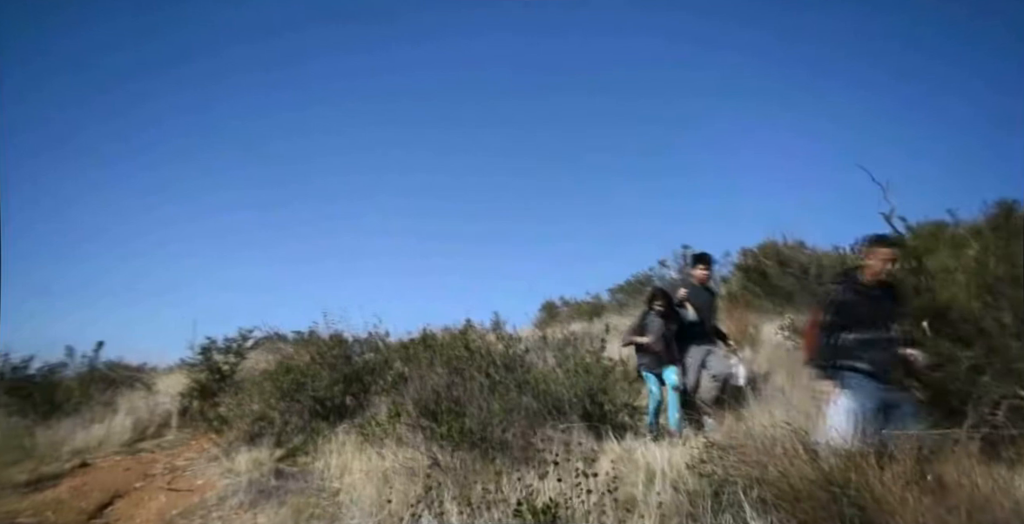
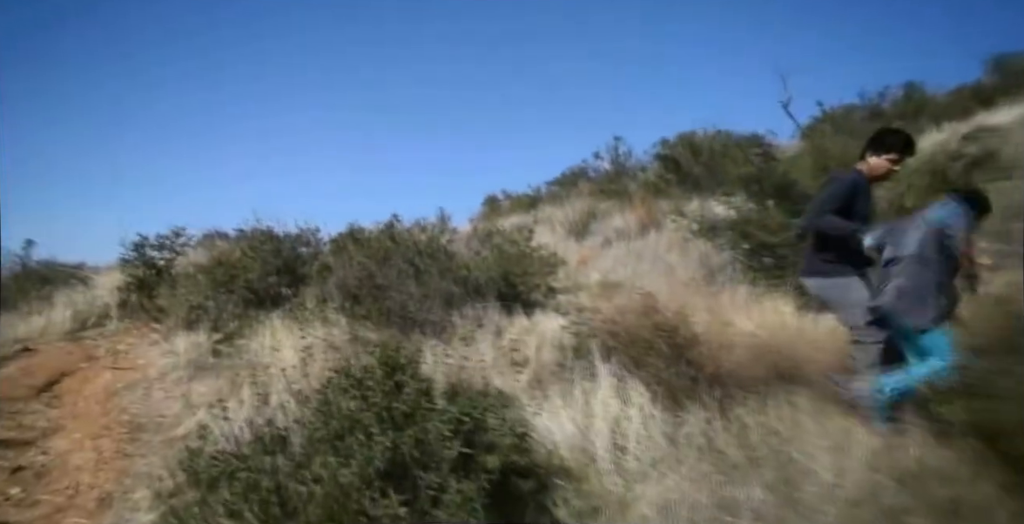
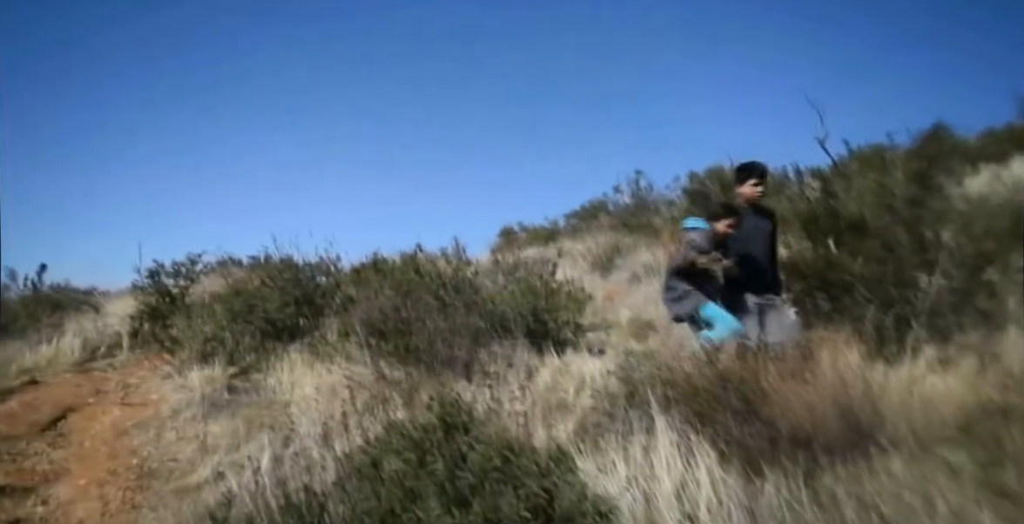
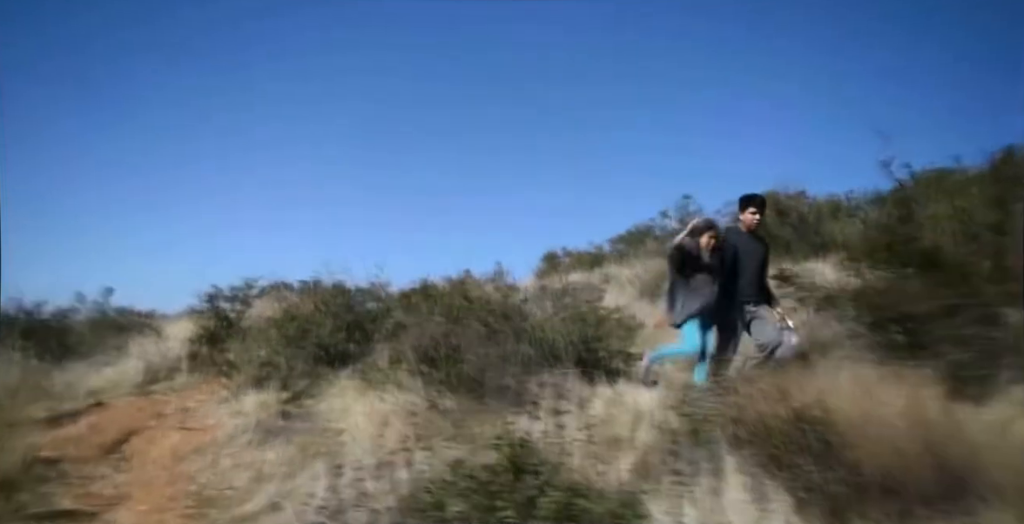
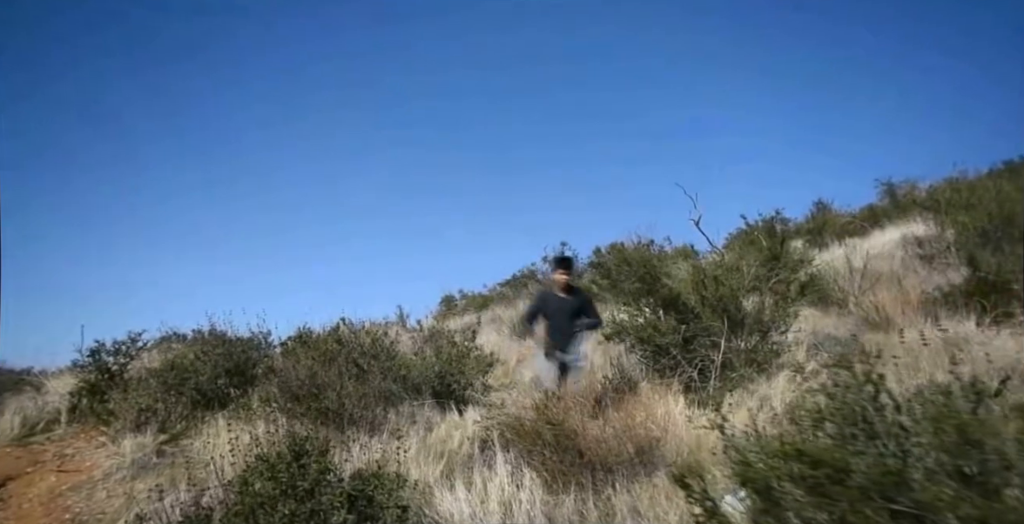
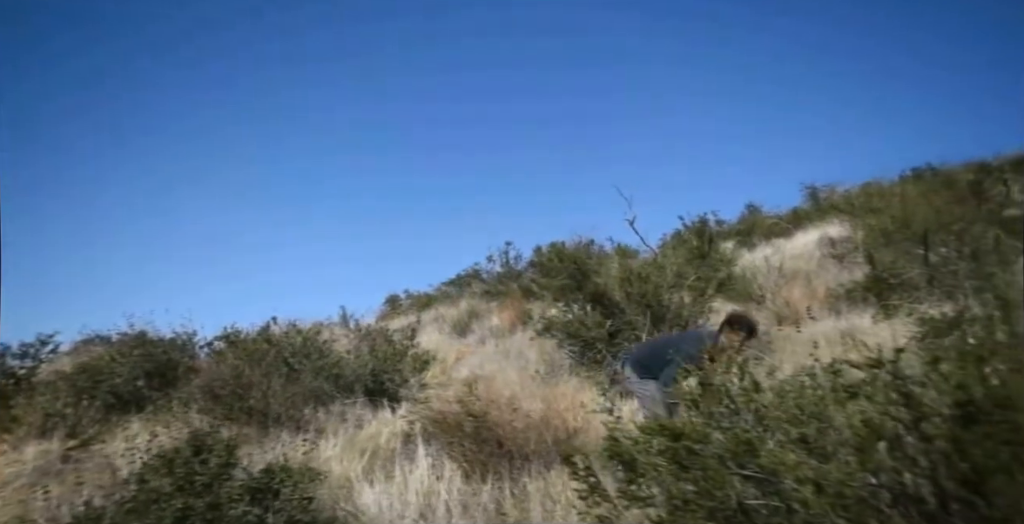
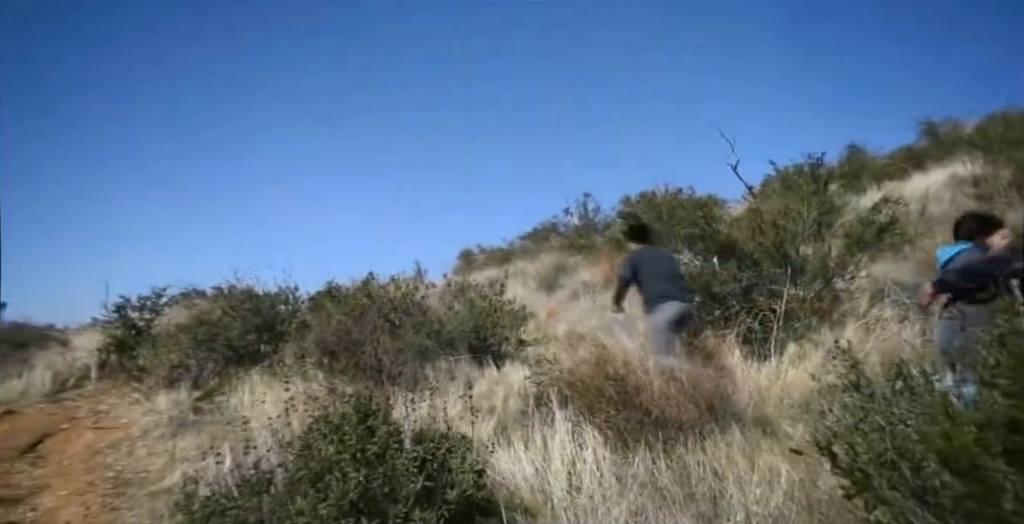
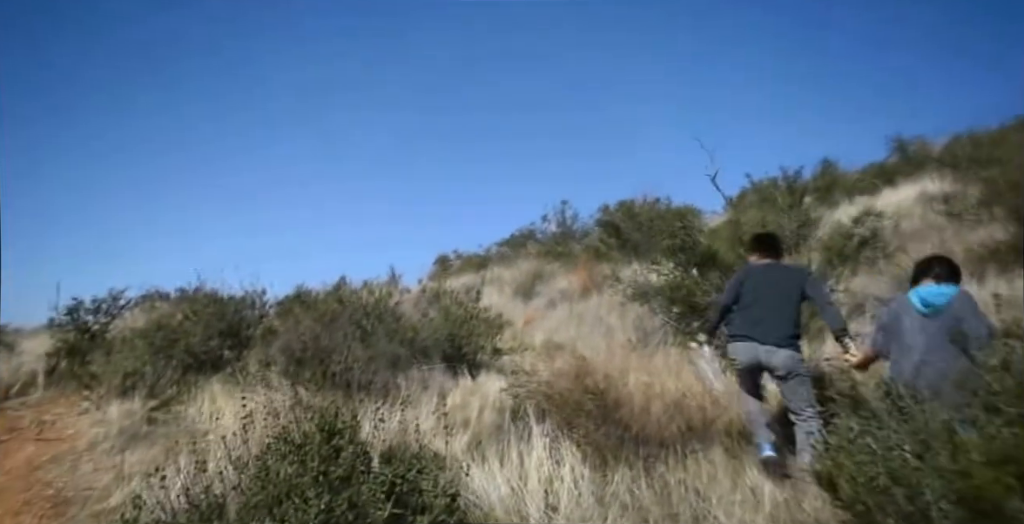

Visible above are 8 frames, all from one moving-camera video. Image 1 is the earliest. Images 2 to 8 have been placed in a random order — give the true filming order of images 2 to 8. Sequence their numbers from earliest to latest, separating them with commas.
4, 3, 2, 8, 7, 5, 6
